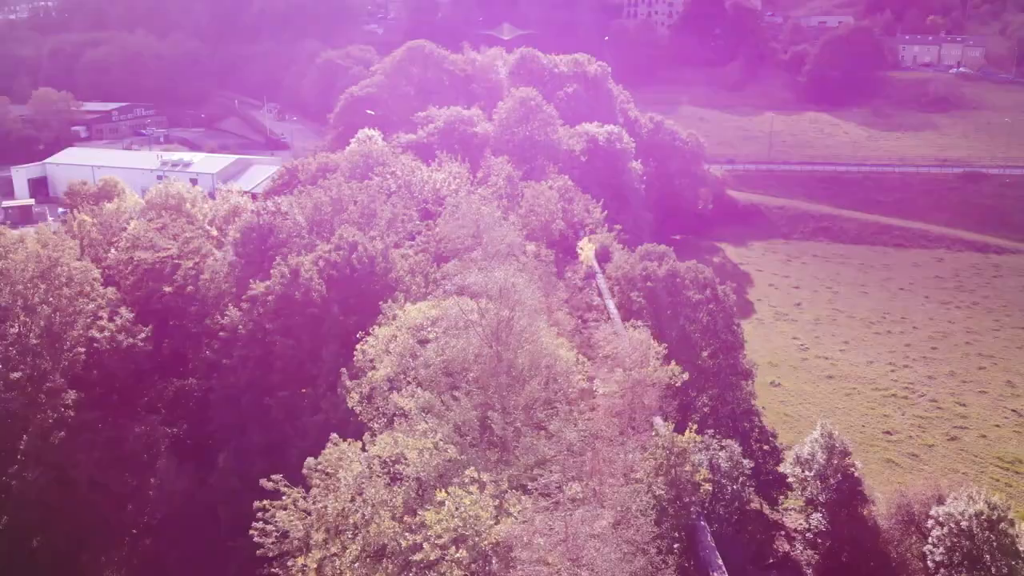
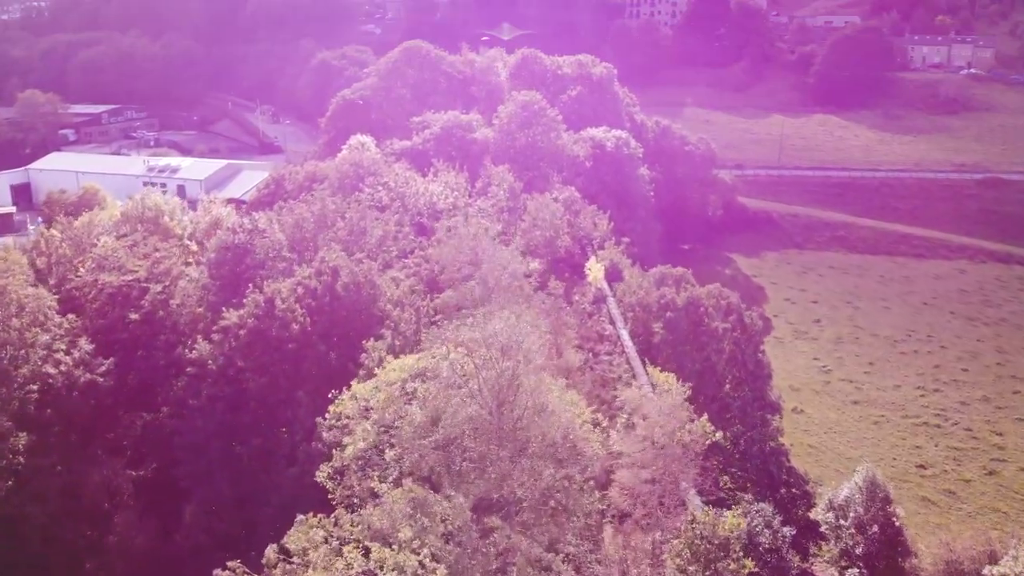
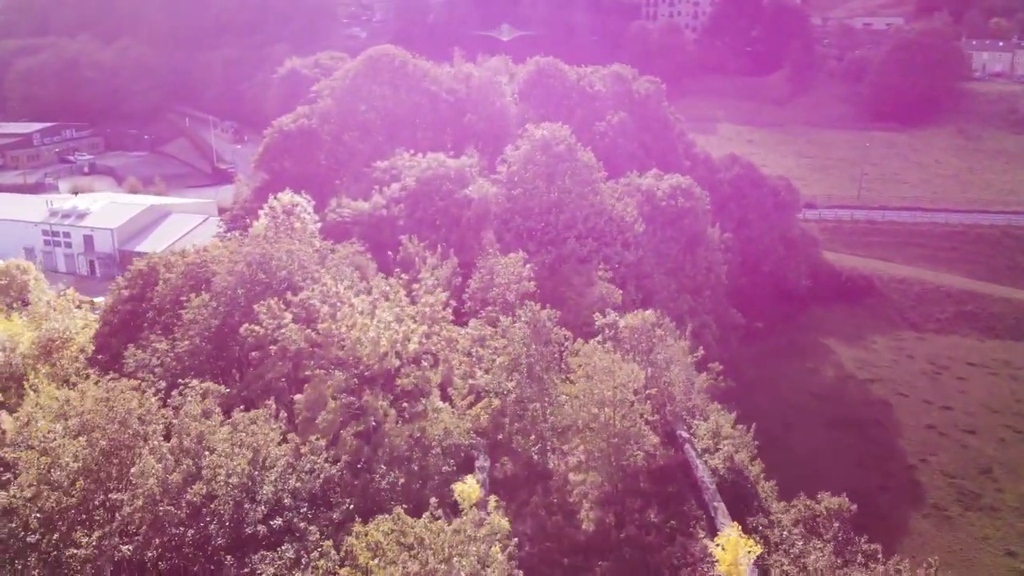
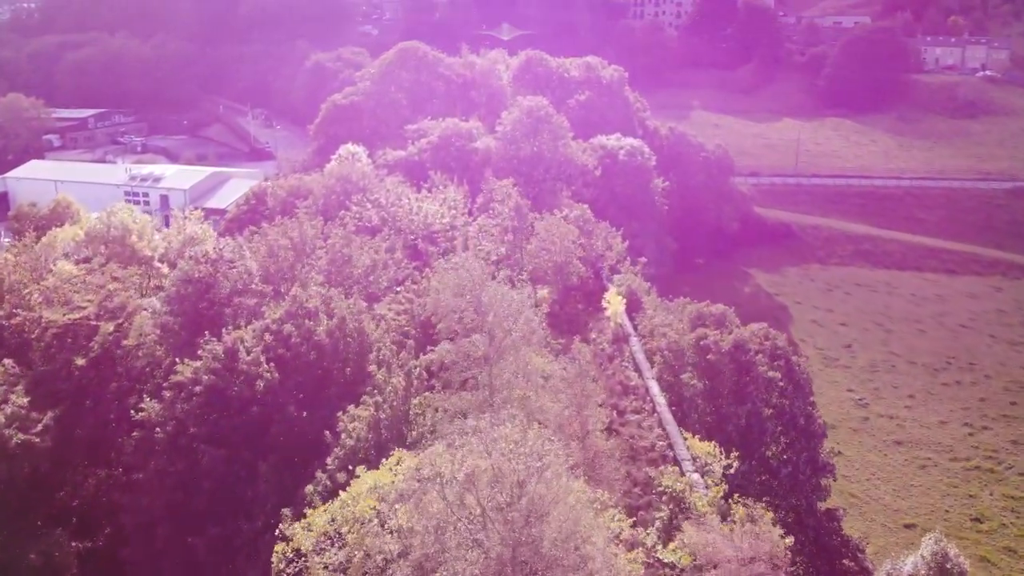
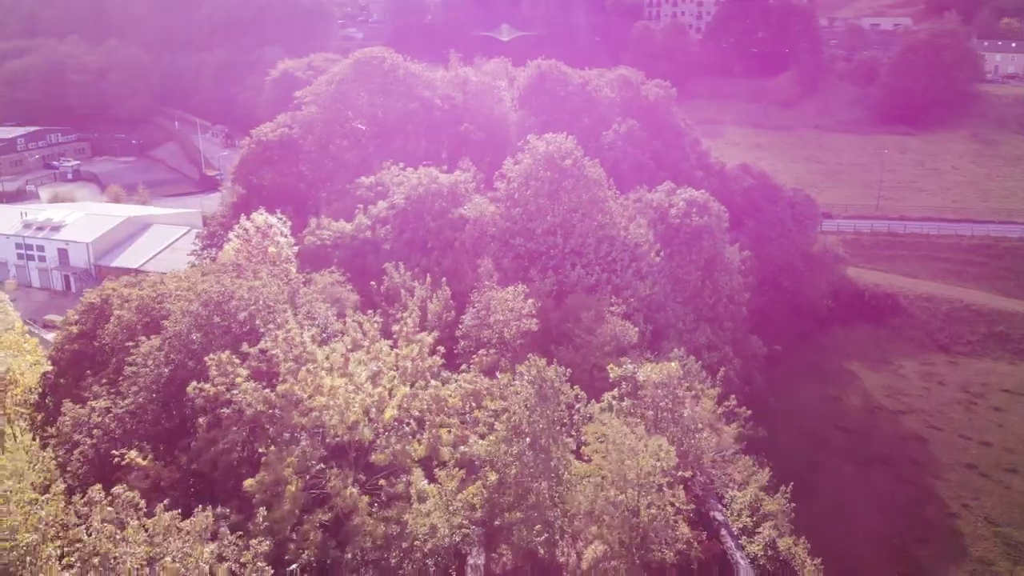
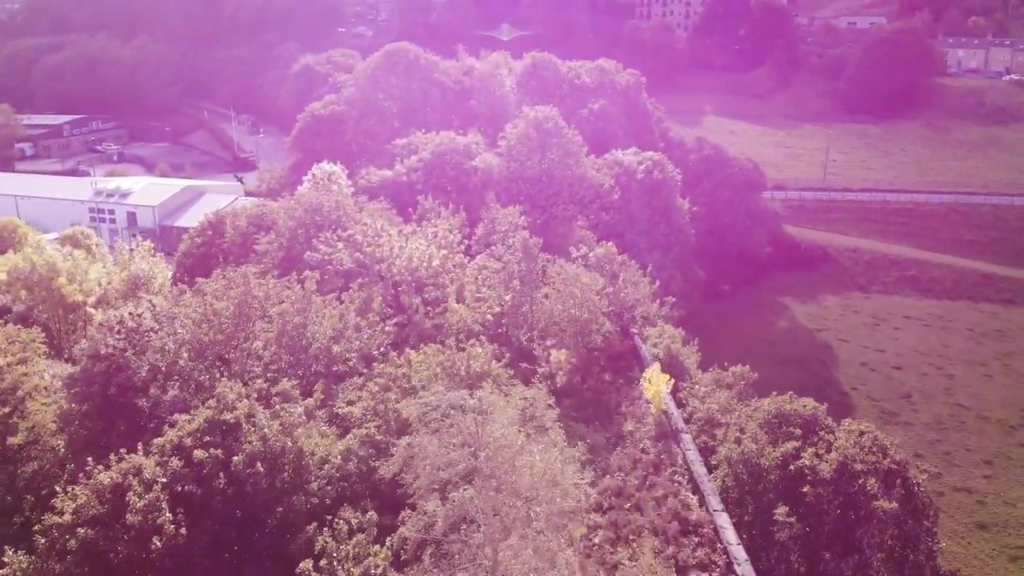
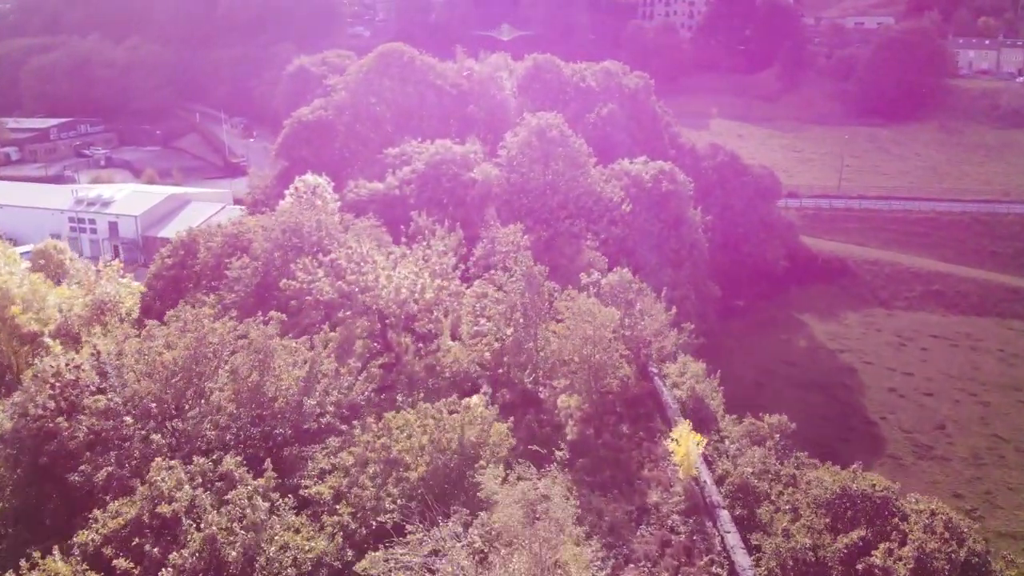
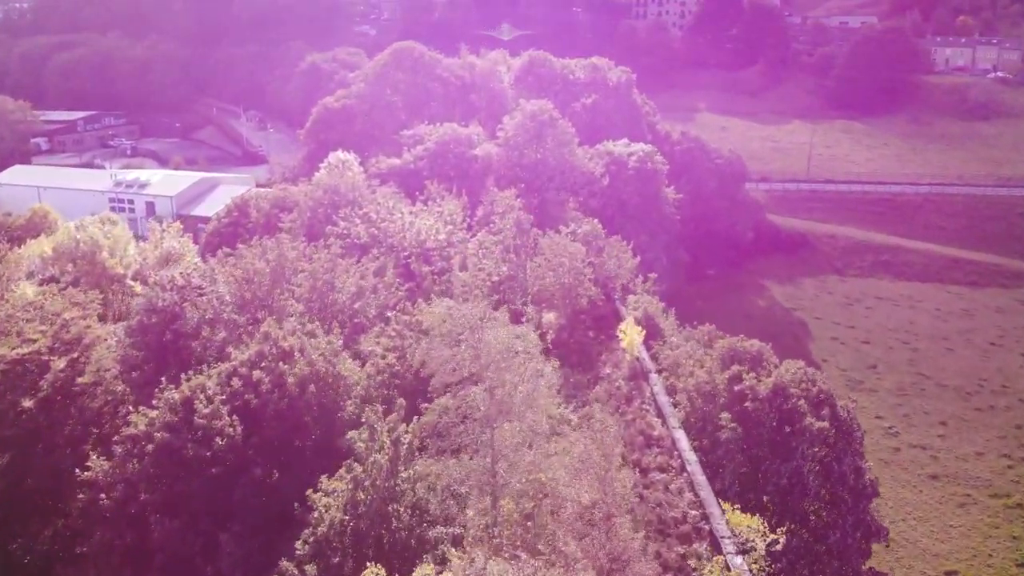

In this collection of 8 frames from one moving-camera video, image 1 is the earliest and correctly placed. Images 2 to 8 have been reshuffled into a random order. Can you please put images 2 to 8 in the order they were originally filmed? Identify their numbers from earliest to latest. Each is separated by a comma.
2, 4, 8, 6, 7, 3, 5
